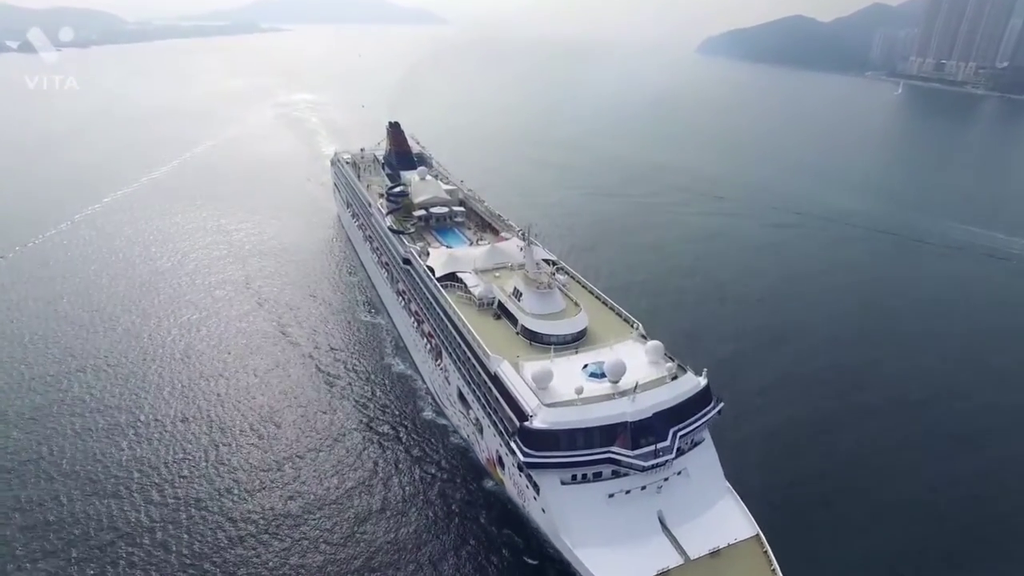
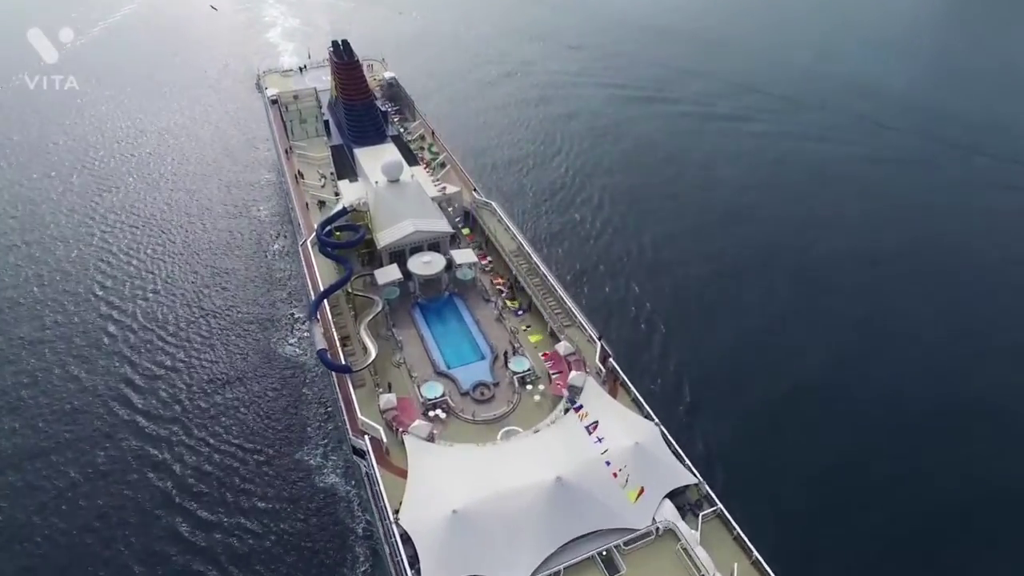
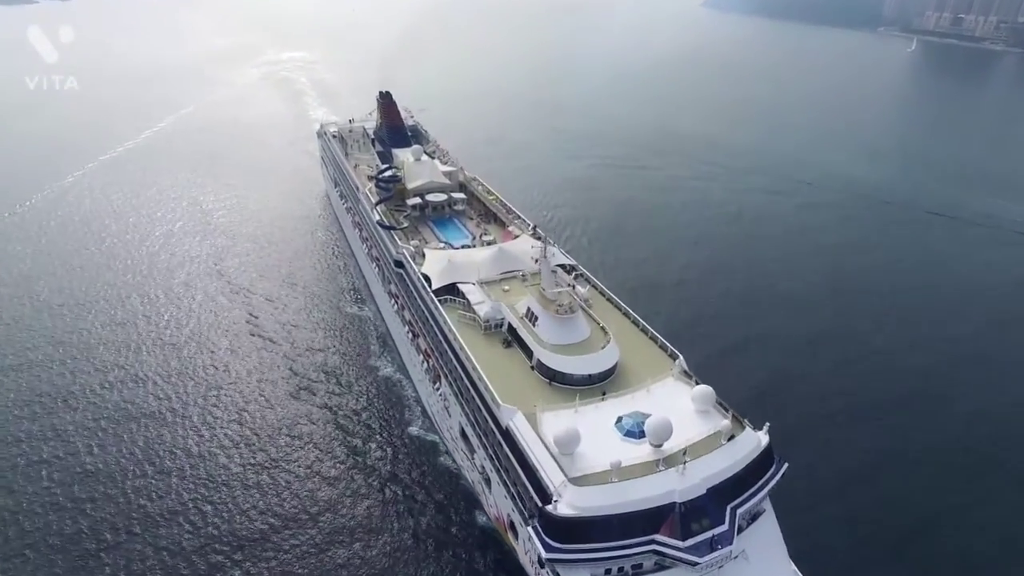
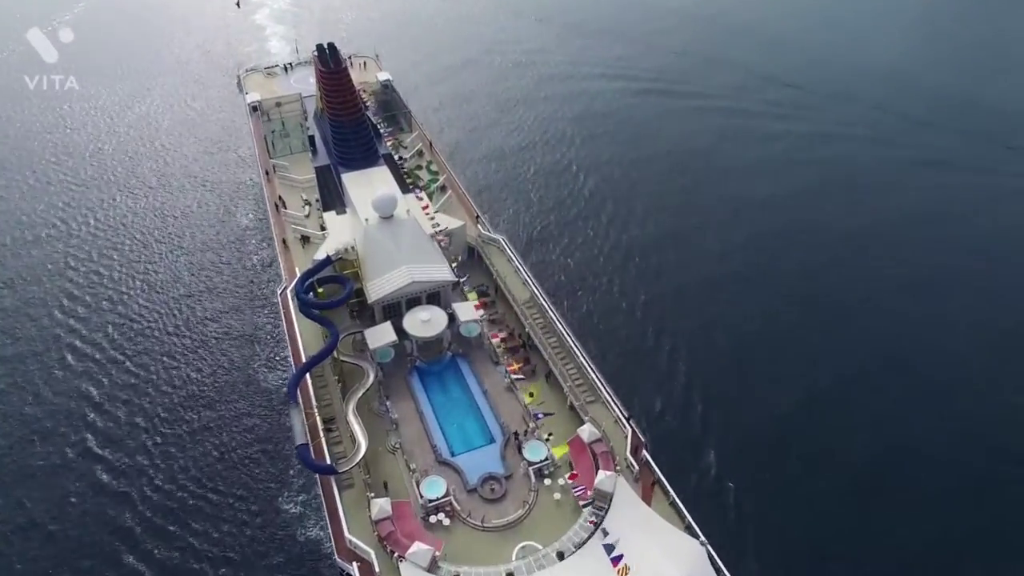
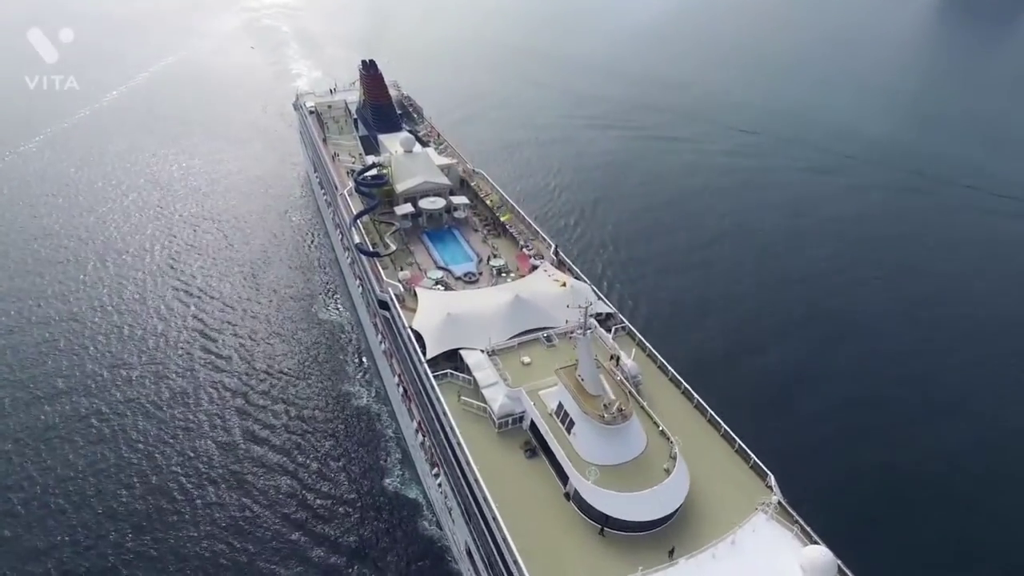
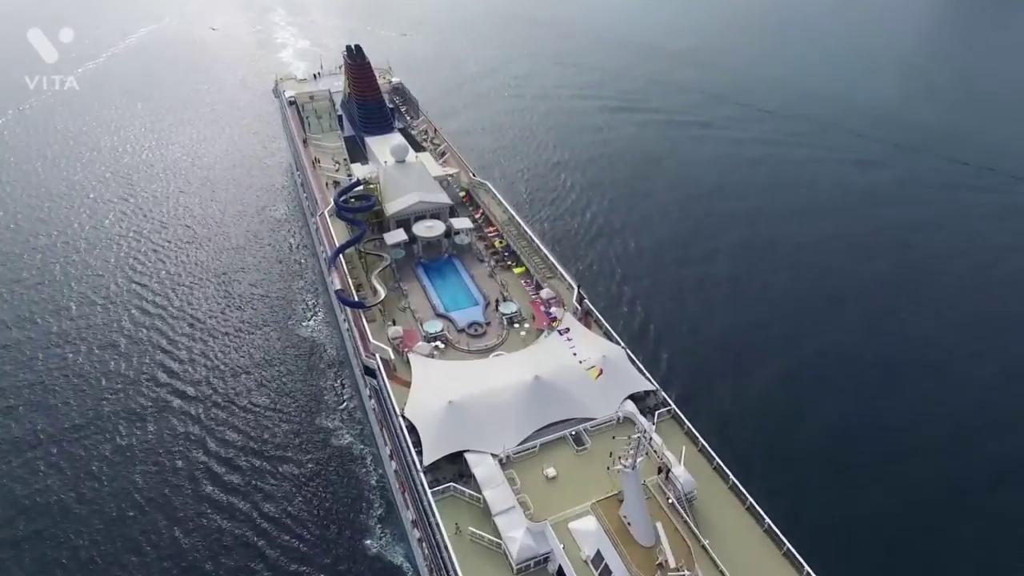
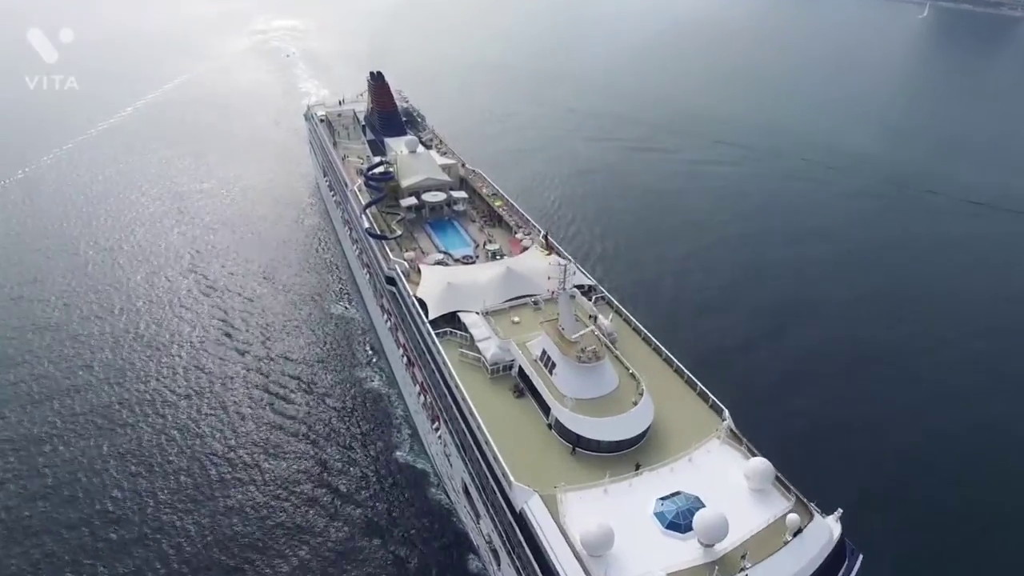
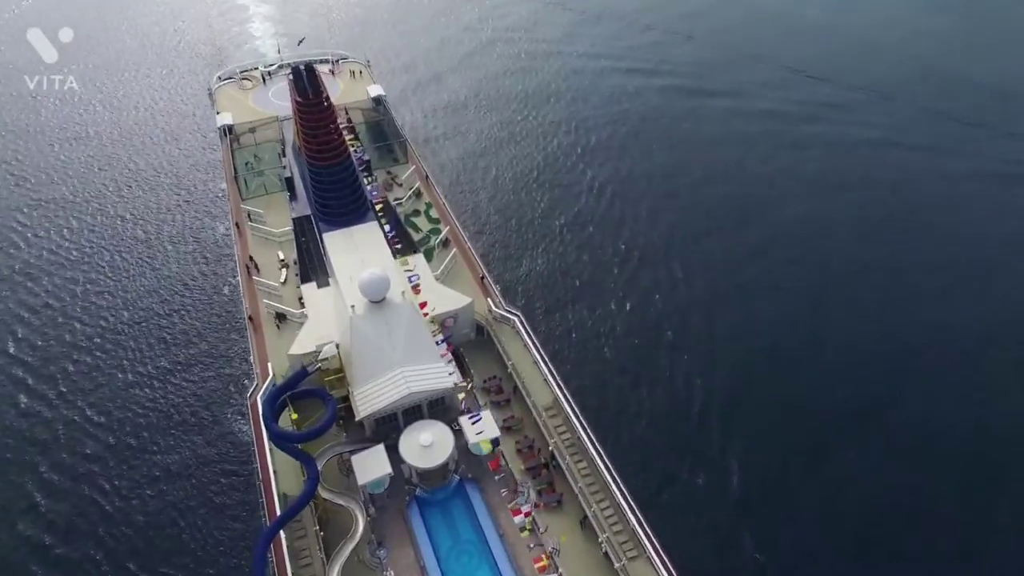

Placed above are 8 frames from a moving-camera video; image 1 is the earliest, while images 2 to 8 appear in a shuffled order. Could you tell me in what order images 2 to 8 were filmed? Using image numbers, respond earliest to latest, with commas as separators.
3, 7, 5, 6, 2, 4, 8
